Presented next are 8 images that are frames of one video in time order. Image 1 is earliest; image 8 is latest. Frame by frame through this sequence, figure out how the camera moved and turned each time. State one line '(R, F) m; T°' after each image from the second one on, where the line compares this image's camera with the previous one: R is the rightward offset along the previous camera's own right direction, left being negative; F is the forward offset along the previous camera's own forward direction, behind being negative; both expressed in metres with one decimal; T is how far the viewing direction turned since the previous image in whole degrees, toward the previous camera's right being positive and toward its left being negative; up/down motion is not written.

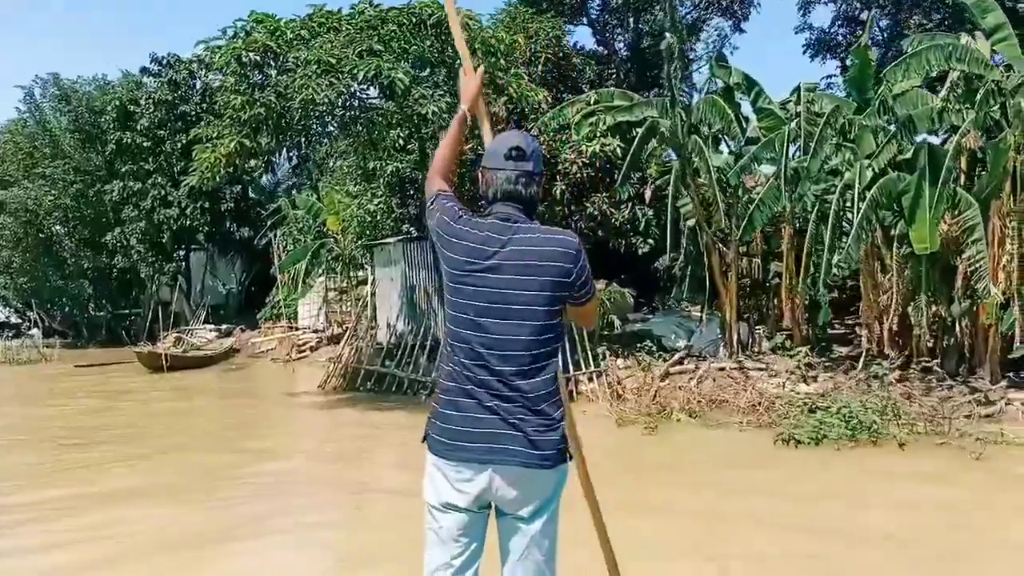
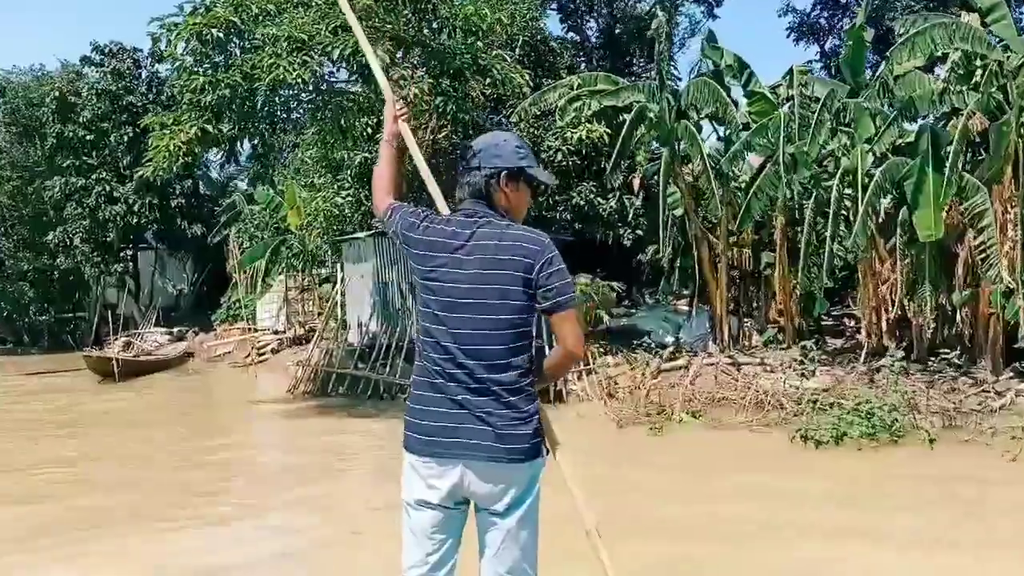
(-0.5, +0.8) m; +3°
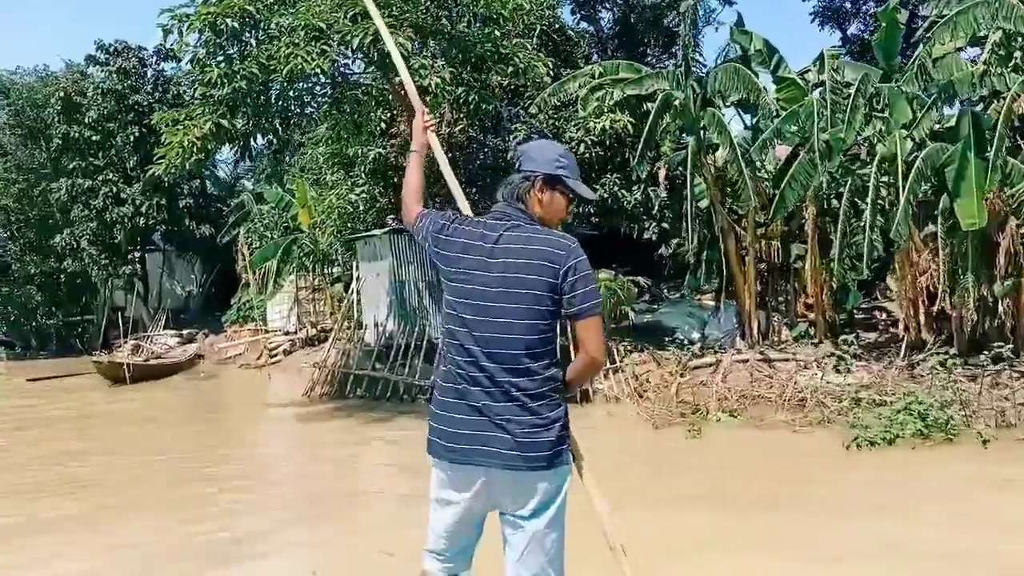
(-0.3, +0.4) m; 0°
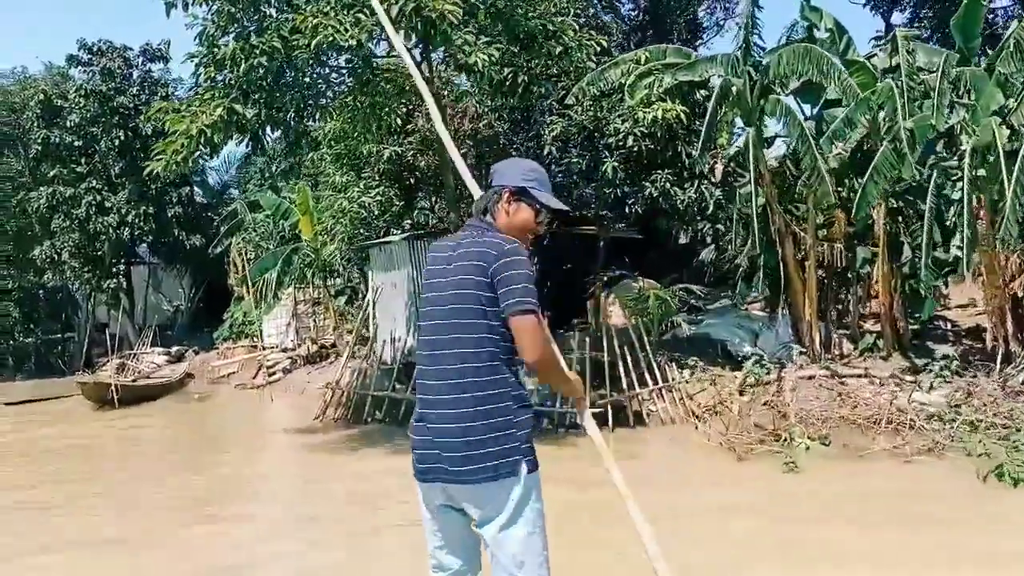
(-0.7, +1.3) m; +1°
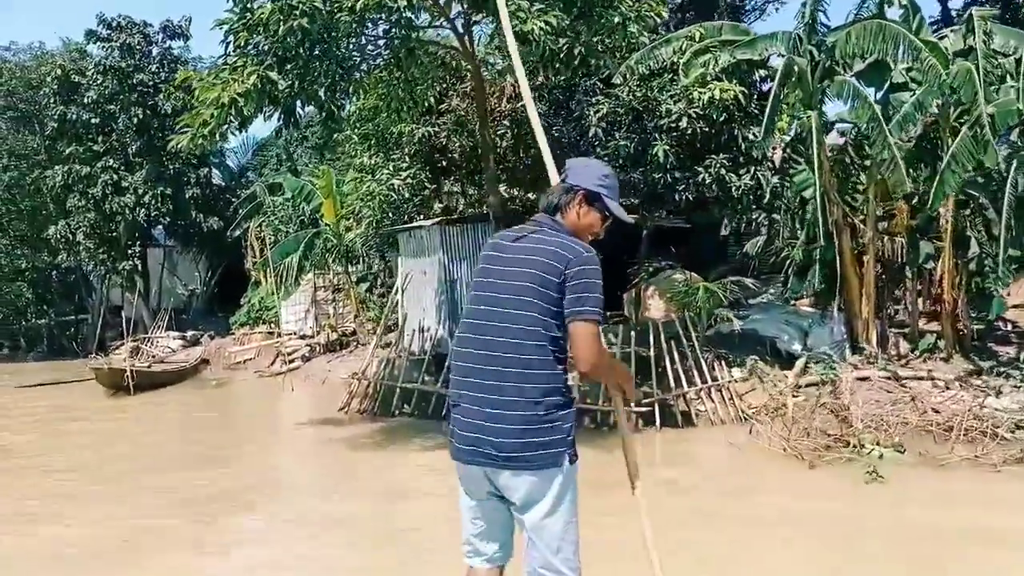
(-0.4, +0.6) m; -1°
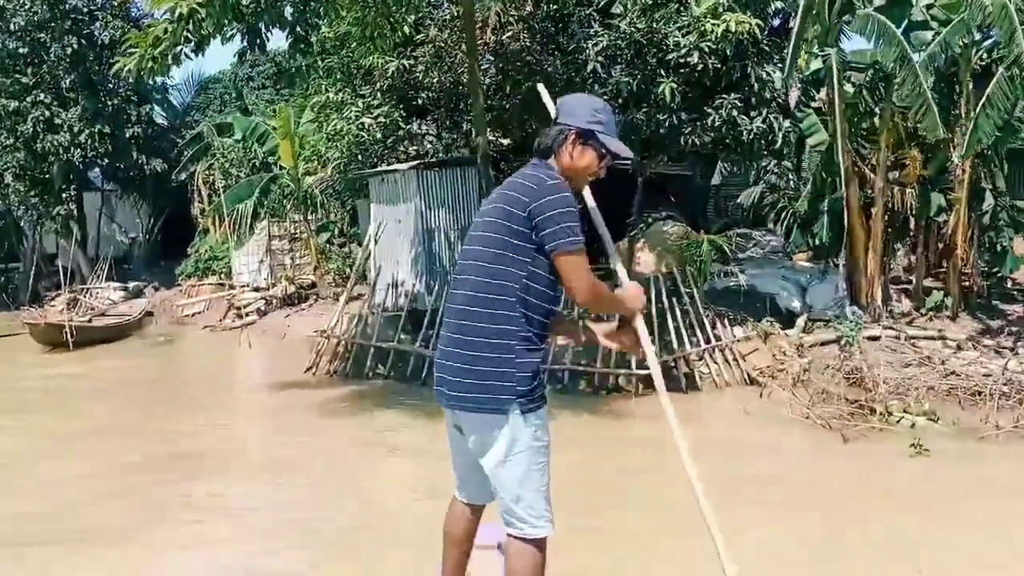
(-0.5, +0.9) m; +4°
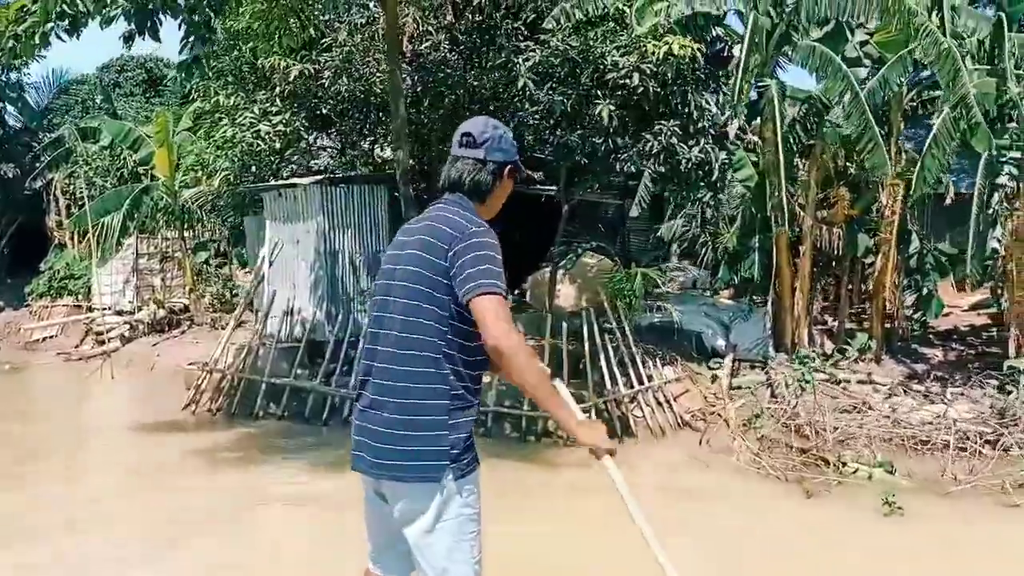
(-0.5, +1.0) m; +8°
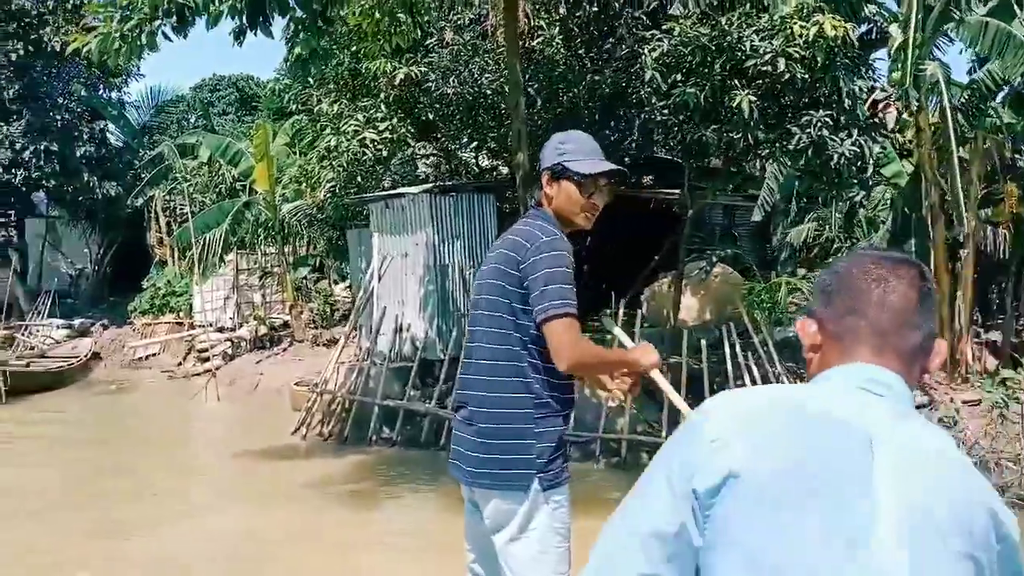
(-0.5, +0.7) m; -5°
